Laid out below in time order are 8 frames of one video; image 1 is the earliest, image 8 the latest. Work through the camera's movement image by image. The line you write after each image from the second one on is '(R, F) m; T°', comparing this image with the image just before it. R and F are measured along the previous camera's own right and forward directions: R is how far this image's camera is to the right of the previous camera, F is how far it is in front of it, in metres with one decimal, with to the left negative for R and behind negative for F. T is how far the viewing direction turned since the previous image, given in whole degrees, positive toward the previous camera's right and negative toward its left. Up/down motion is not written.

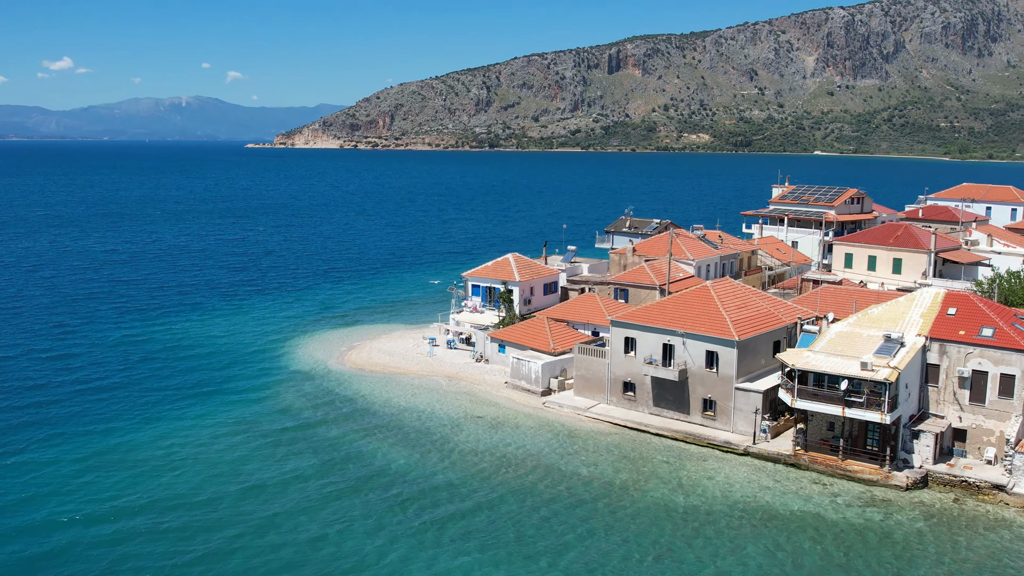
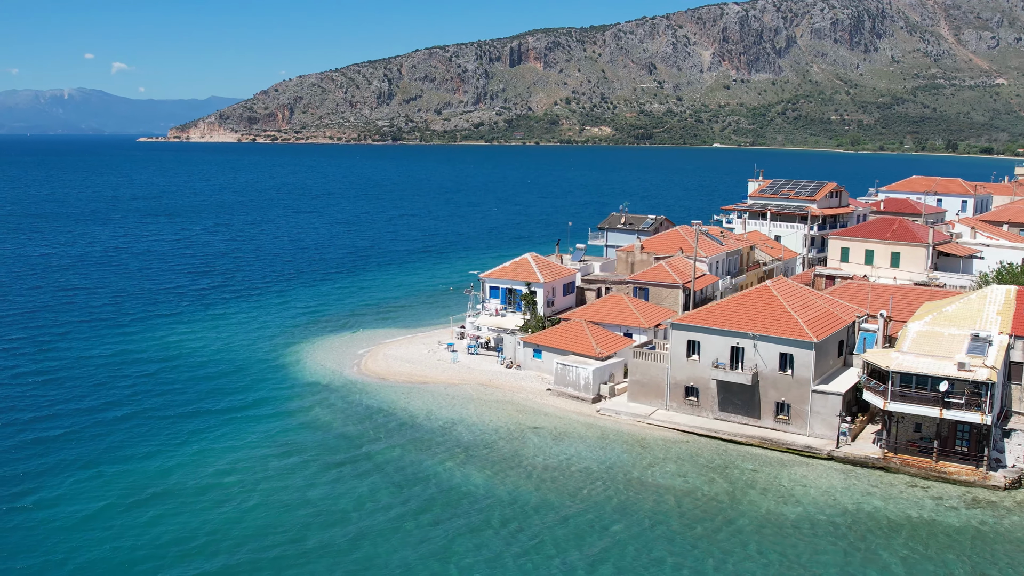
(-6.3, +2.3) m; +6°
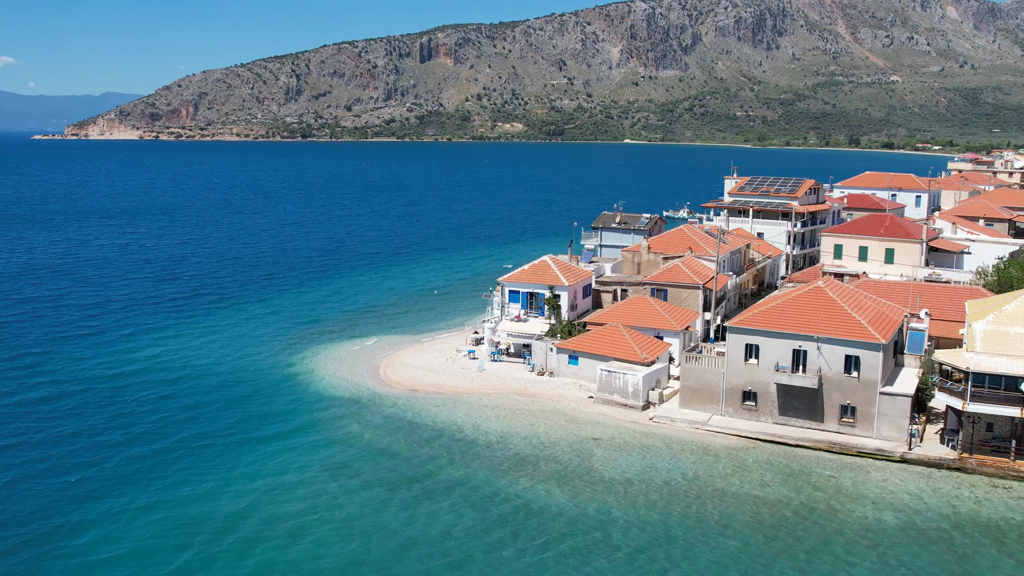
(-5.6, +1.8) m; +6°
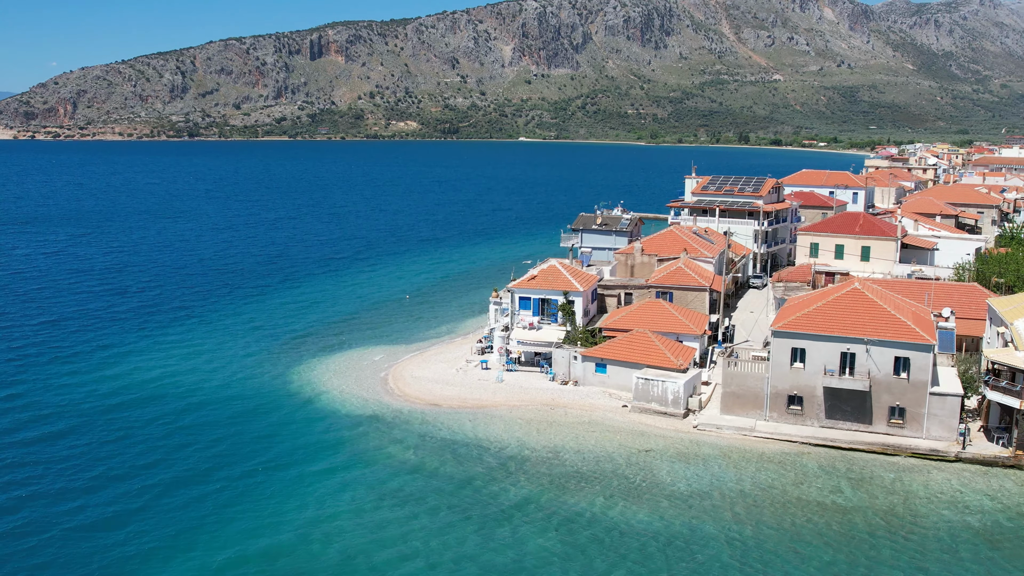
(-5.7, +1.8) m; +7°
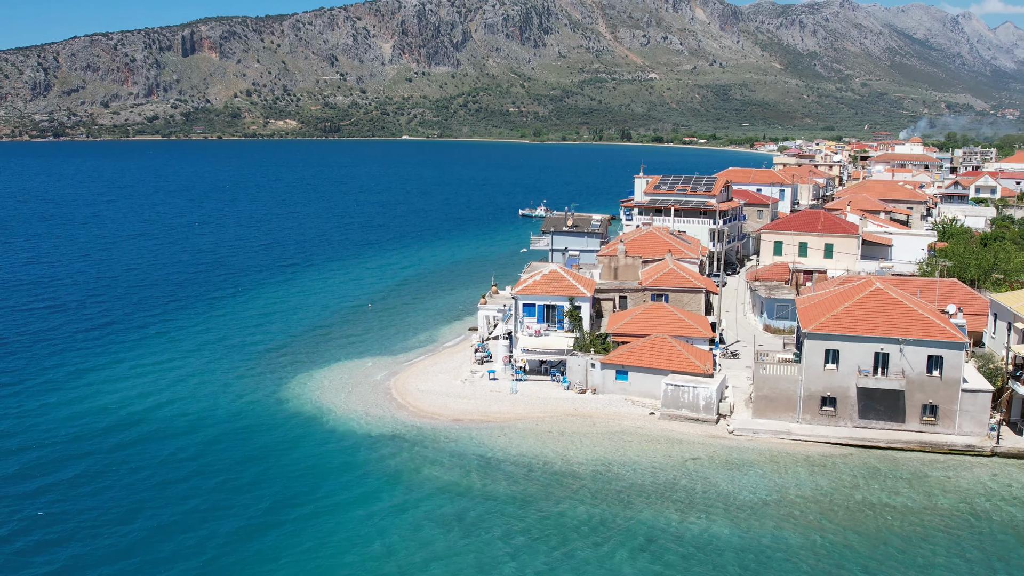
(-5.7, +1.7) m; +7°
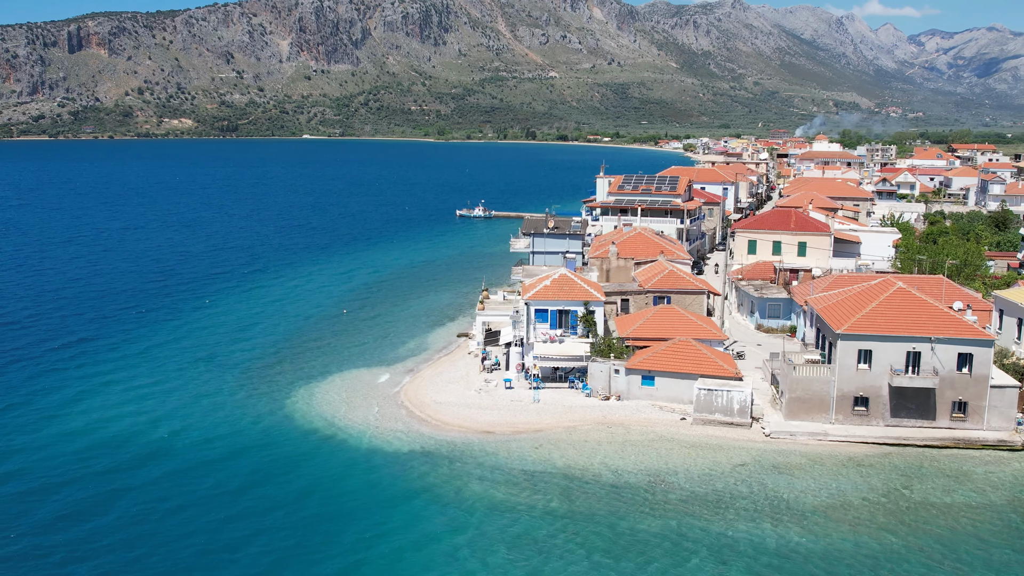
(-5.0, +1.4) m; +6°
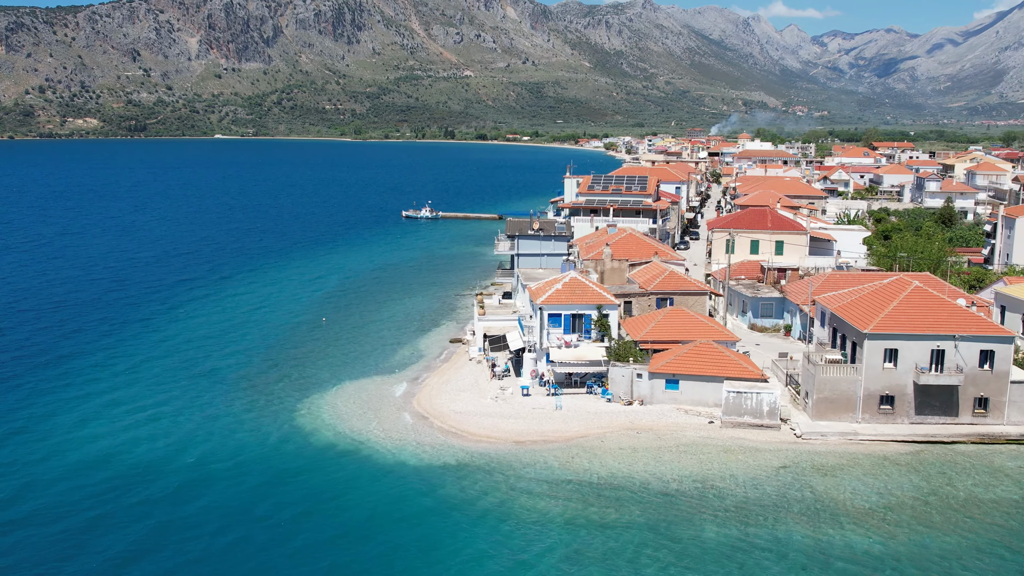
(-4.3, +1.1) m; +5°
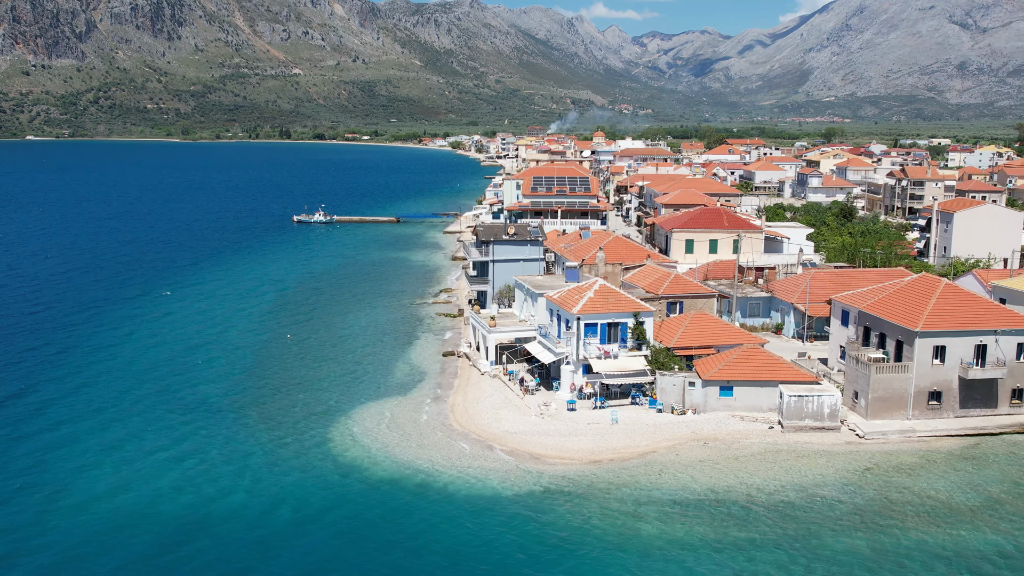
(-8.6, +2.6) m; +10°
